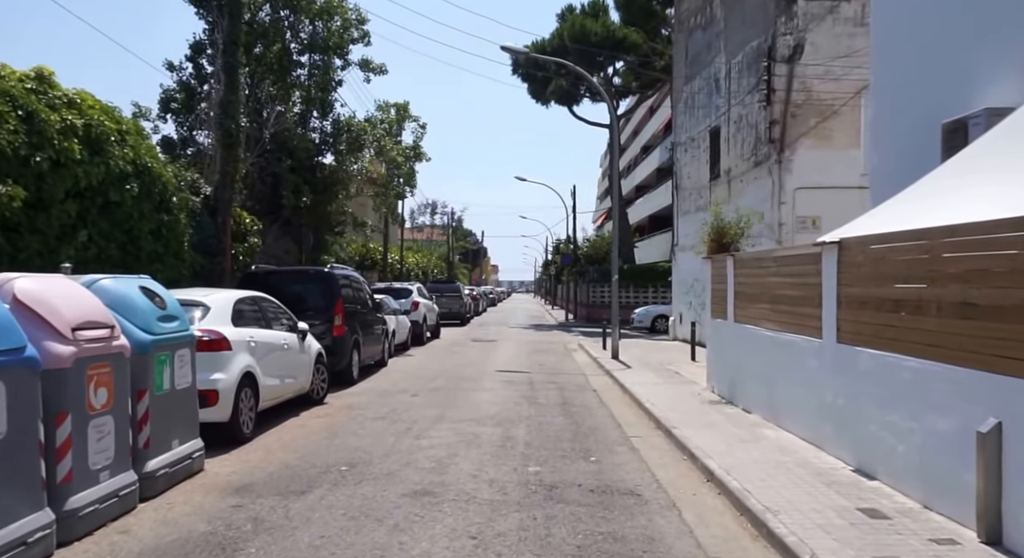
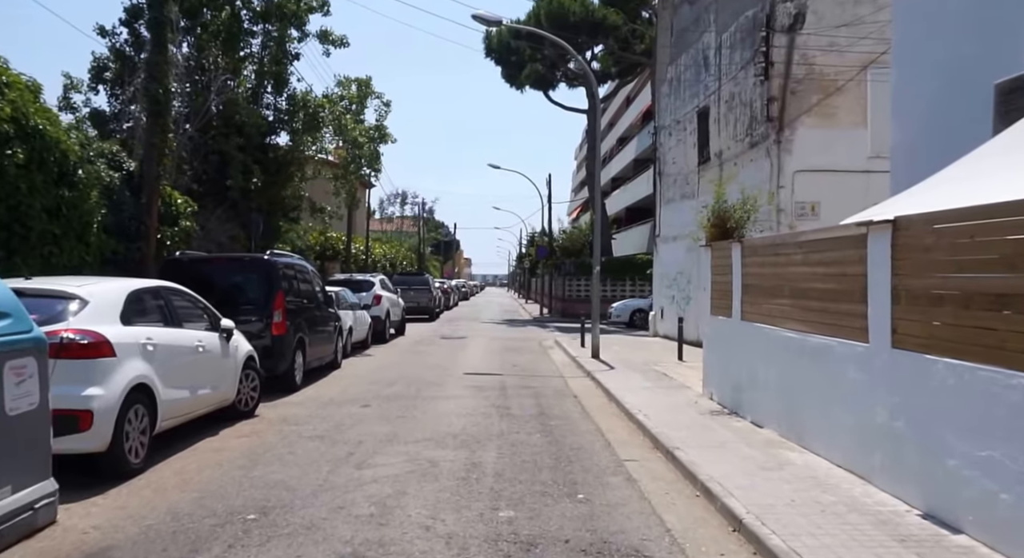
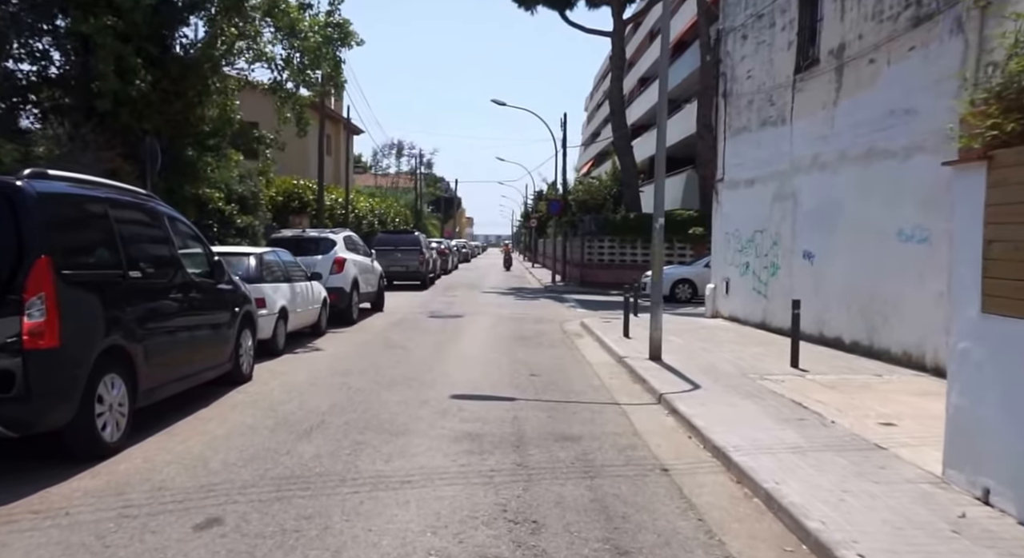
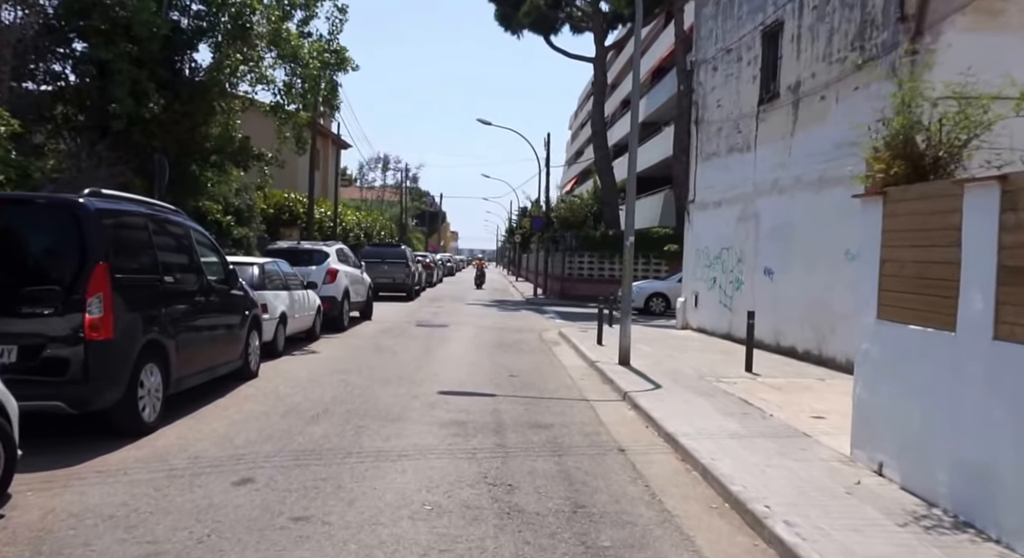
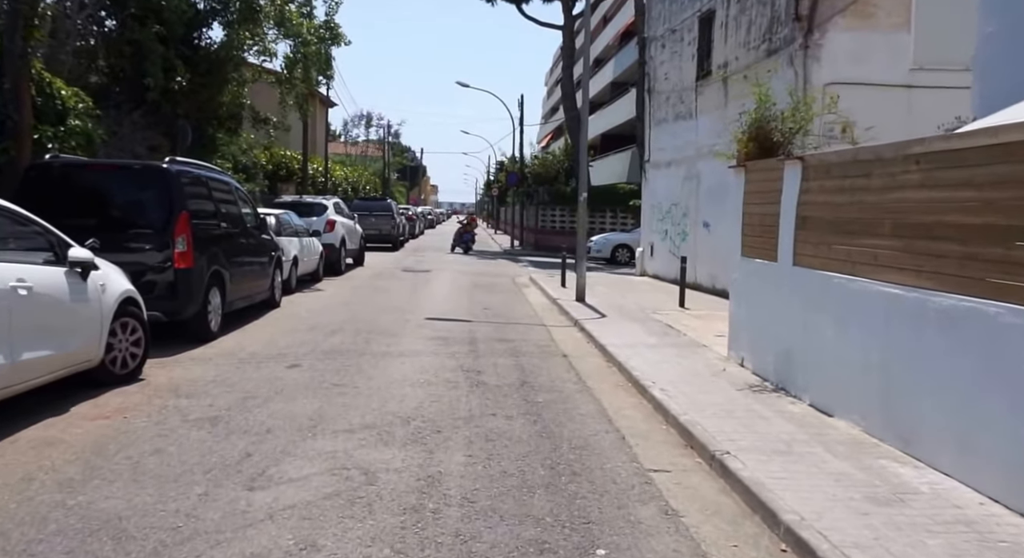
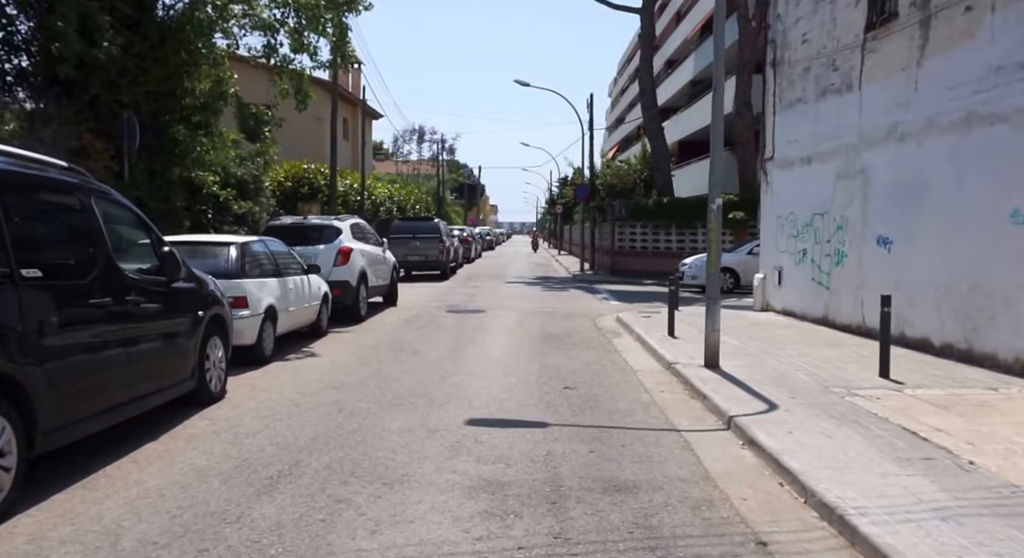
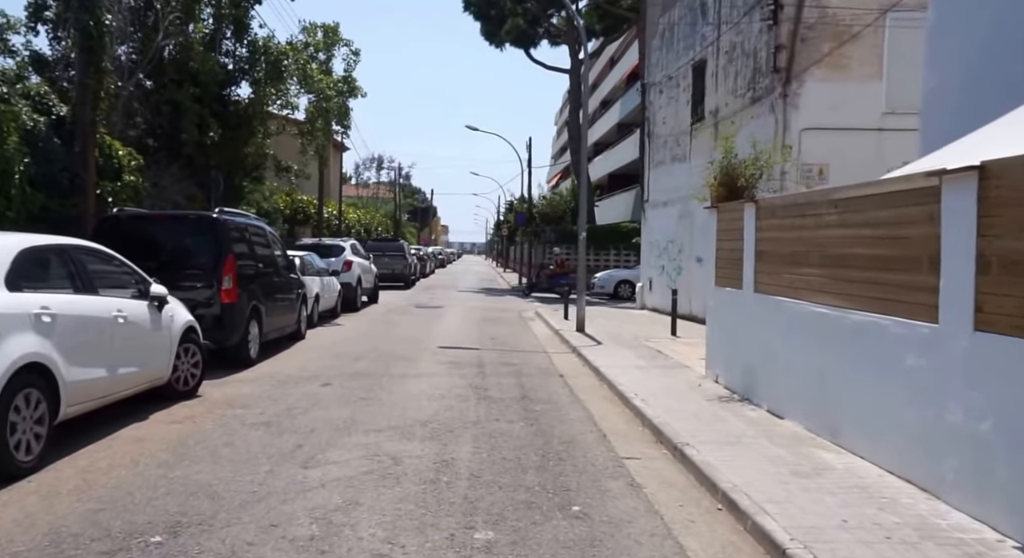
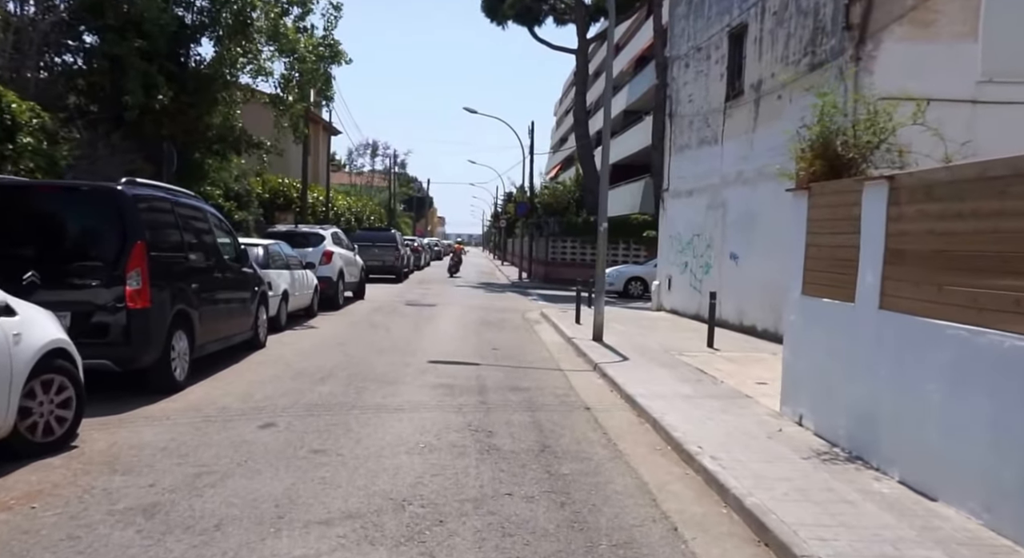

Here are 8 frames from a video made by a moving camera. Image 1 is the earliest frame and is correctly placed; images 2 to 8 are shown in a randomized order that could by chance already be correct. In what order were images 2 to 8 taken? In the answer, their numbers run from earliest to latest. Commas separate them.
2, 7, 5, 8, 4, 3, 6
